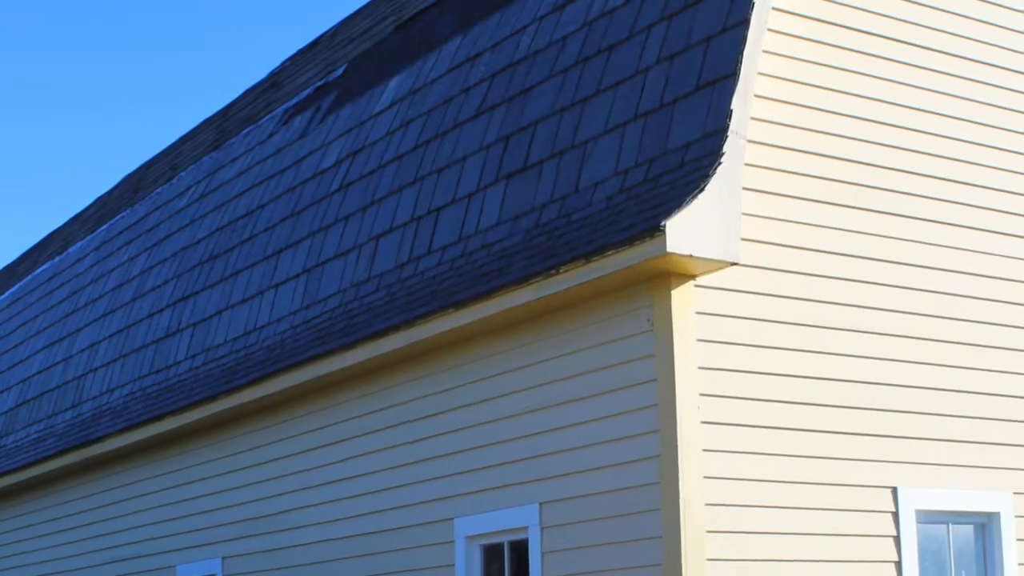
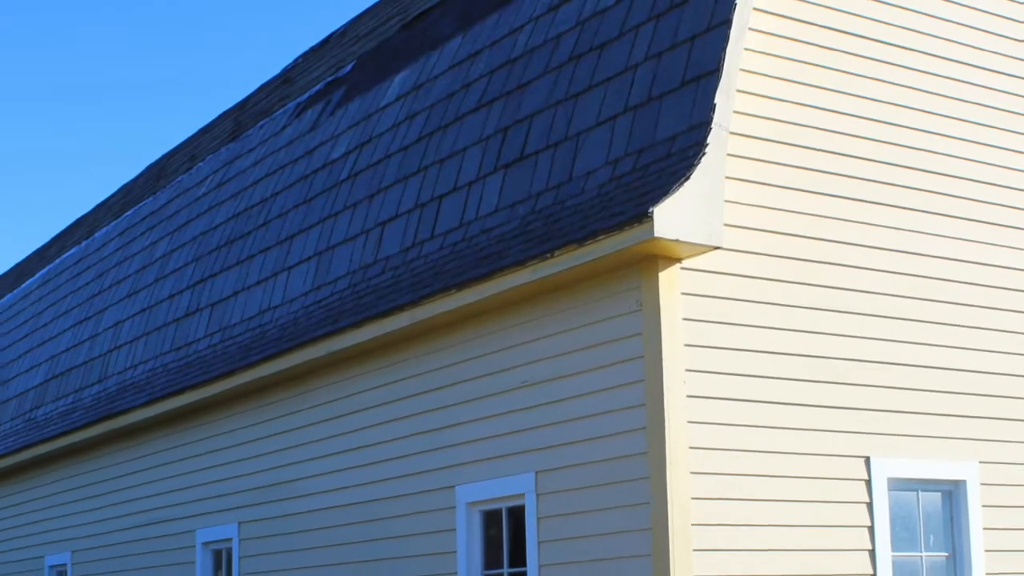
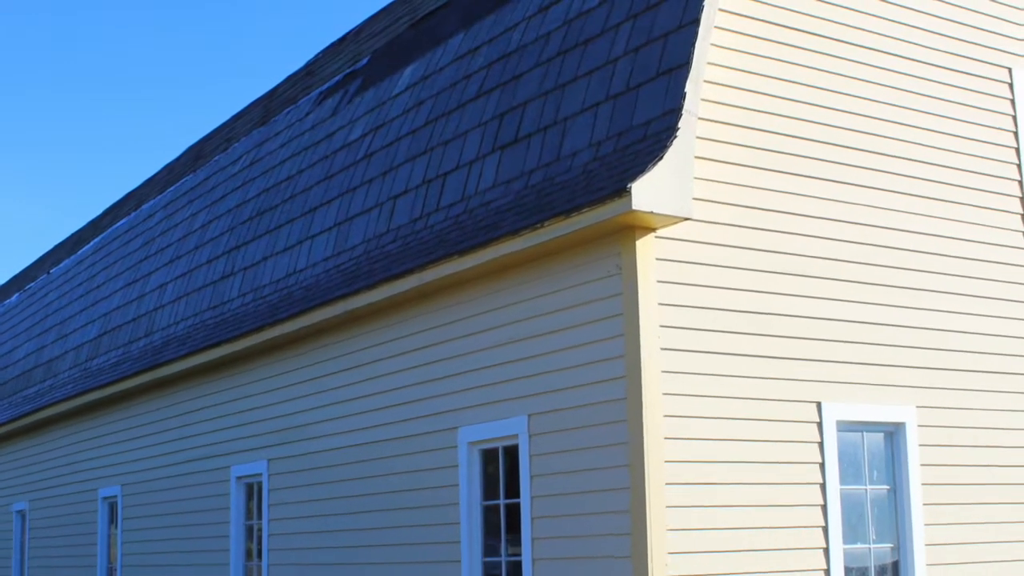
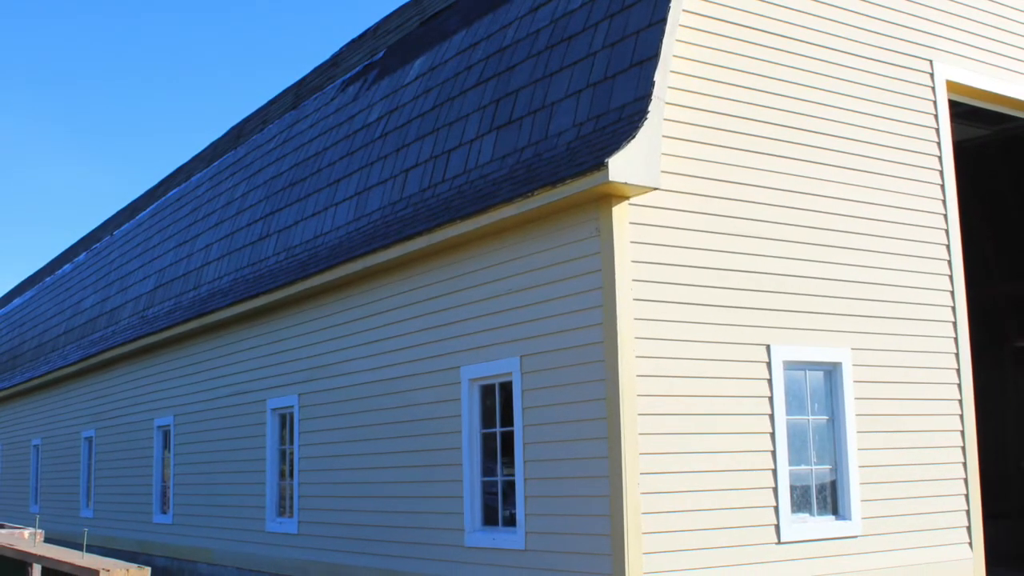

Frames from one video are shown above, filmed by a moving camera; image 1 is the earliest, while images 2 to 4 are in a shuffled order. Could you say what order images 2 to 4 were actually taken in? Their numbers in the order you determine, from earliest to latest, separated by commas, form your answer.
2, 3, 4
